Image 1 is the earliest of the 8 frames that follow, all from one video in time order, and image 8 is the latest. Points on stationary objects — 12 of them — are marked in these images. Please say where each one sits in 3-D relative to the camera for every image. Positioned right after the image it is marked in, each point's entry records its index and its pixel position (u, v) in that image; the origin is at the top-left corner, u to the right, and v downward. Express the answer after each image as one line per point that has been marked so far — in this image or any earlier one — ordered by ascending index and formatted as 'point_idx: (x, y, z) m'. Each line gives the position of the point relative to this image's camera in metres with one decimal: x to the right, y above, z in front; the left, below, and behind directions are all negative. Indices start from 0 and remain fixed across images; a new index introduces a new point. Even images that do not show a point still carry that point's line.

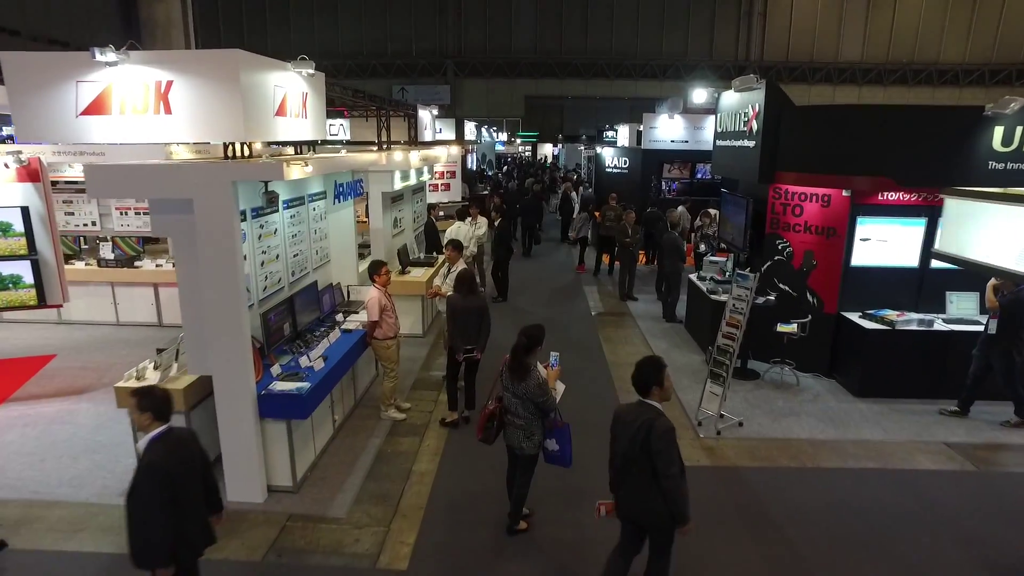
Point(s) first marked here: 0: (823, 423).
0: (+2.4, -1.1, +4.9) m
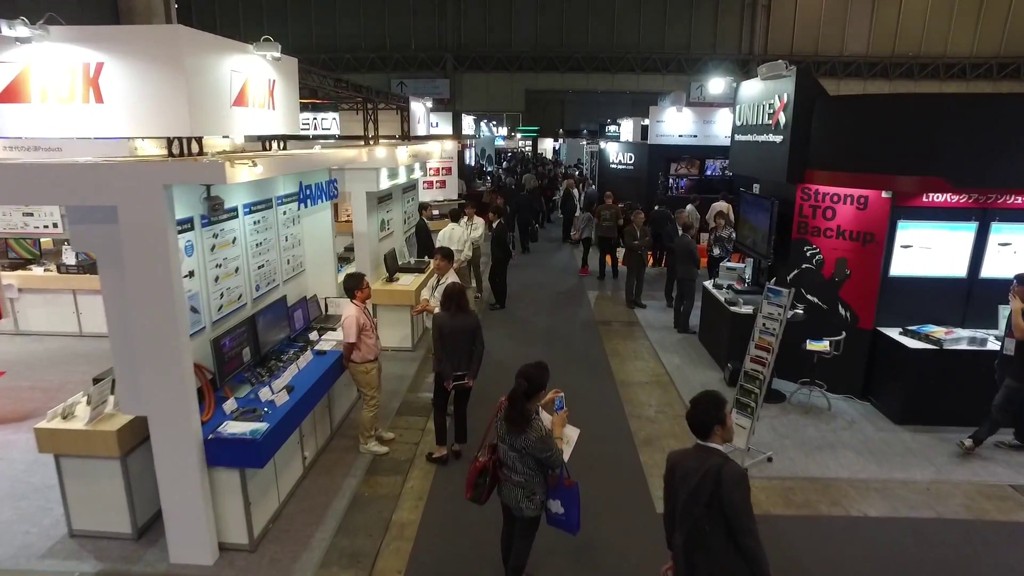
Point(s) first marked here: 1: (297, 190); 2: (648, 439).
0: (+2.4, -1.2, +4.3) m
1: (-1.6, +0.7, +4.7) m
2: (+1.0, -1.1, +4.7) m
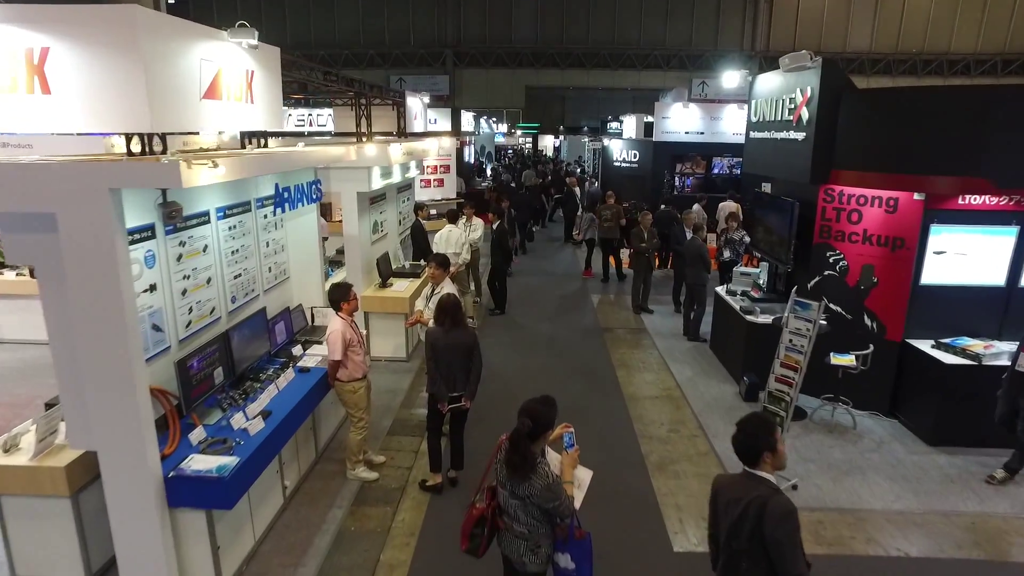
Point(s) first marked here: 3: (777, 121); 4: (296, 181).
0: (+2.4, -1.2, +3.9) m
1: (-1.6, +0.7, +4.3) m
2: (+1.0, -1.2, +4.3) m
3: (+2.3, +1.5, +5.4) m
4: (-1.6, +0.8, +4.6) m
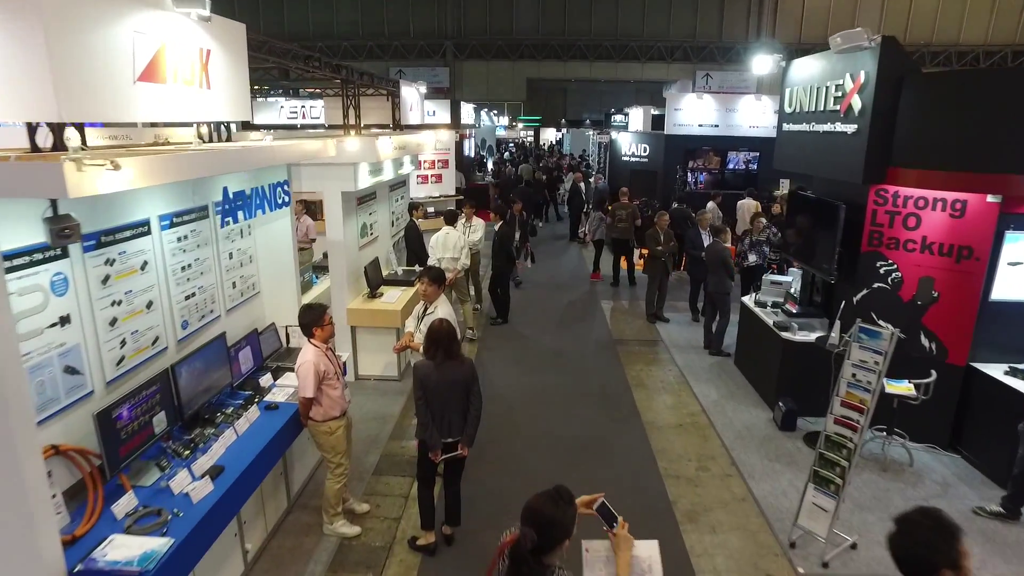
0: (+2.5, -1.4, +3.3) m
1: (-1.6, +0.5, +3.7) m
2: (+1.1, -1.3, +3.7) m
3: (+2.3, +1.4, +4.8) m
4: (-1.6, +0.7, +3.9) m
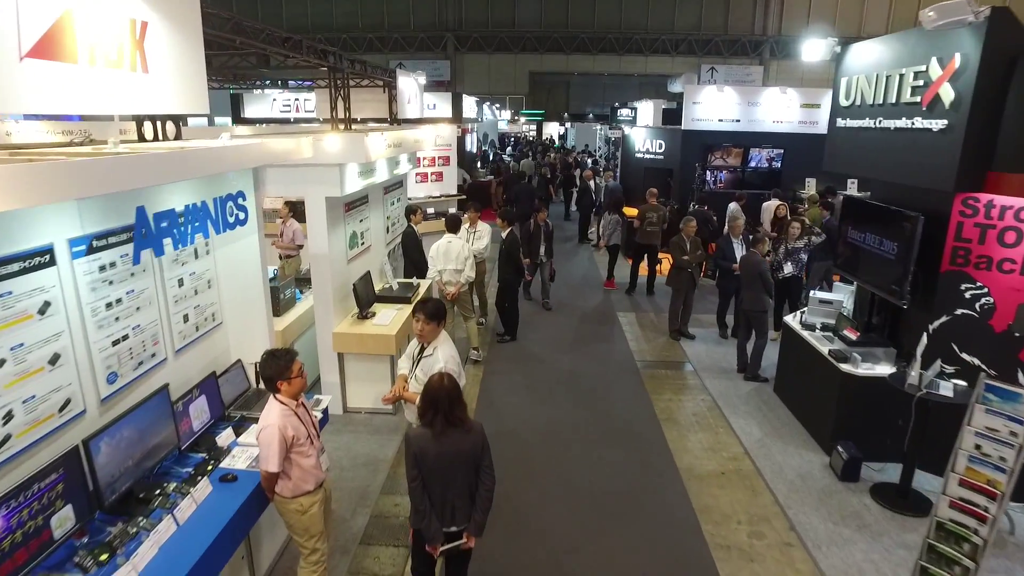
0: (+2.5, -1.5, +2.6) m
1: (-1.5, +0.4, +3.0) m
2: (+1.1, -1.5, +3.0) m
3: (+2.4, +1.2, +4.0) m
4: (-1.5, +0.5, +3.2) m
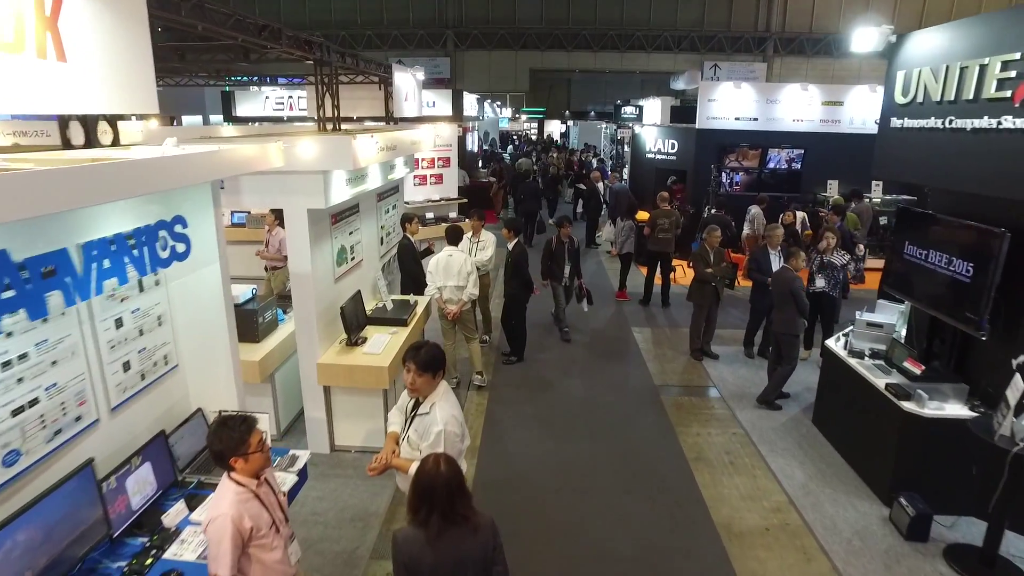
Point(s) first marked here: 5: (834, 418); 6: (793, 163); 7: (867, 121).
0: (+2.6, -1.7, +2.0) m
1: (-1.4, +0.2, +2.4) m
2: (+1.2, -1.6, +2.4) m
3: (+2.5, +1.0, +3.5) m
4: (-1.4, +0.4, +2.7) m
5: (+2.3, -0.9, +4.4) m
6: (+4.3, +1.9, +9.6) m
7: (+5.3, +2.5, +9.4) m
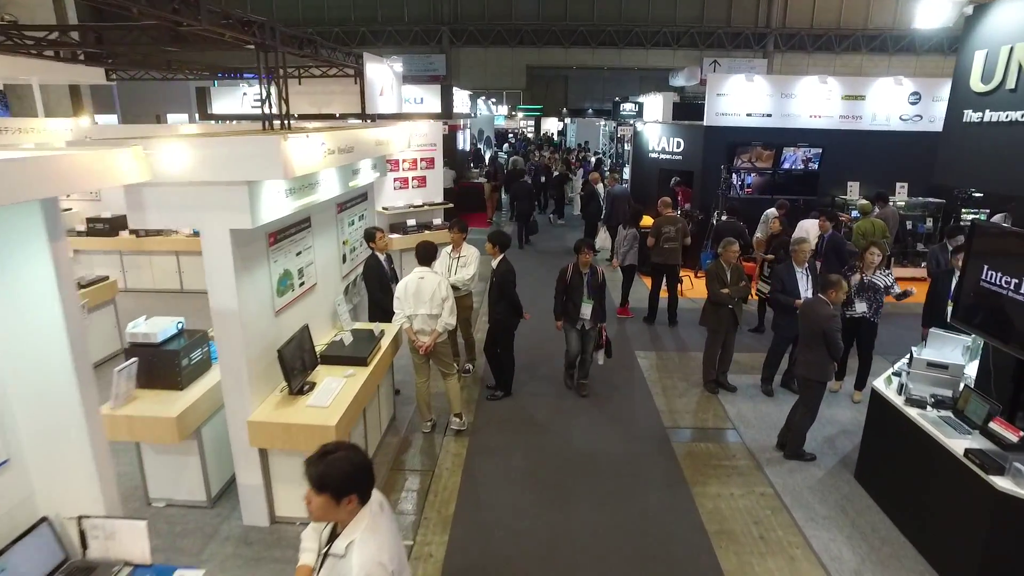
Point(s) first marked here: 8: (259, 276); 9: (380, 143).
0: (+2.5, -1.9, +1.2) m
1: (-1.5, 0.0, +1.6) m
2: (+1.1, -1.8, +1.6) m
3: (+2.4, +0.9, +2.7) m
4: (-1.5, +0.2, +1.8) m
5: (+2.2, -1.1, +3.6) m
6: (+4.2, +1.7, +8.8) m
7: (+5.2, +2.3, +8.6) m
8: (-1.4, +0.1, +3.3) m
9: (-1.0, +1.1, +4.8) m
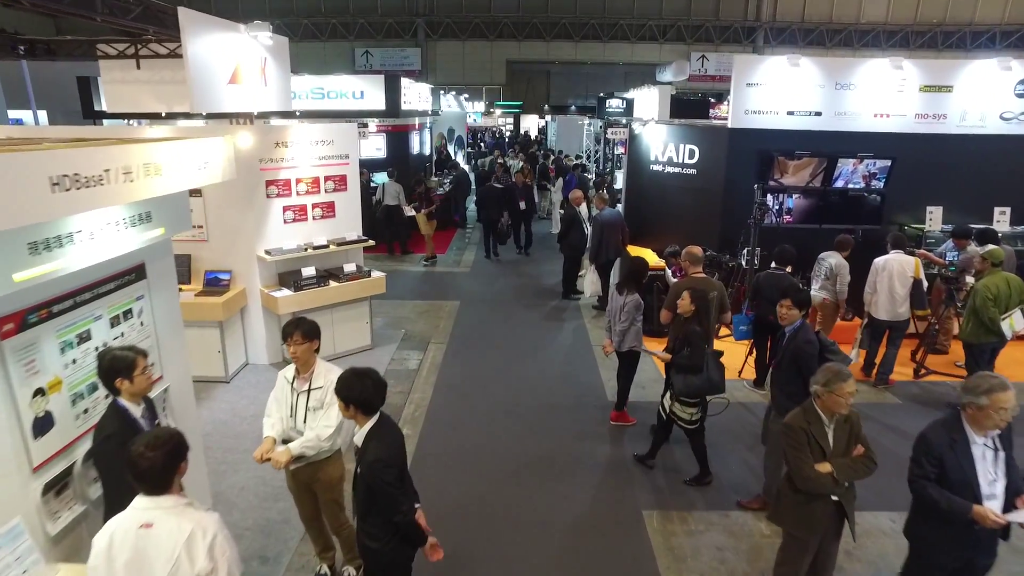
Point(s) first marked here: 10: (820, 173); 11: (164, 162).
0: (+2.2, -2.6, -1.2) m
1: (-1.9, -0.7, -1.0) m
2: (+0.8, -2.5, -0.9) m
3: (+2.0, +0.2, +0.2) m
4: (-1.8, -0.6, -0.7) m
5: (+1.8, -1.8, +1.2) m
6: (+3.7, +1.1, +6.3) m
7: (+4.7, +1.7, +6.2) m
8: (-1.7, -0.7, +0.8) m
9: (-1.4, +0.4, +2.2) m
10: (+3.1, +1.2, +6.3) m
11: (-1.4, +0.6, +2.8) m
